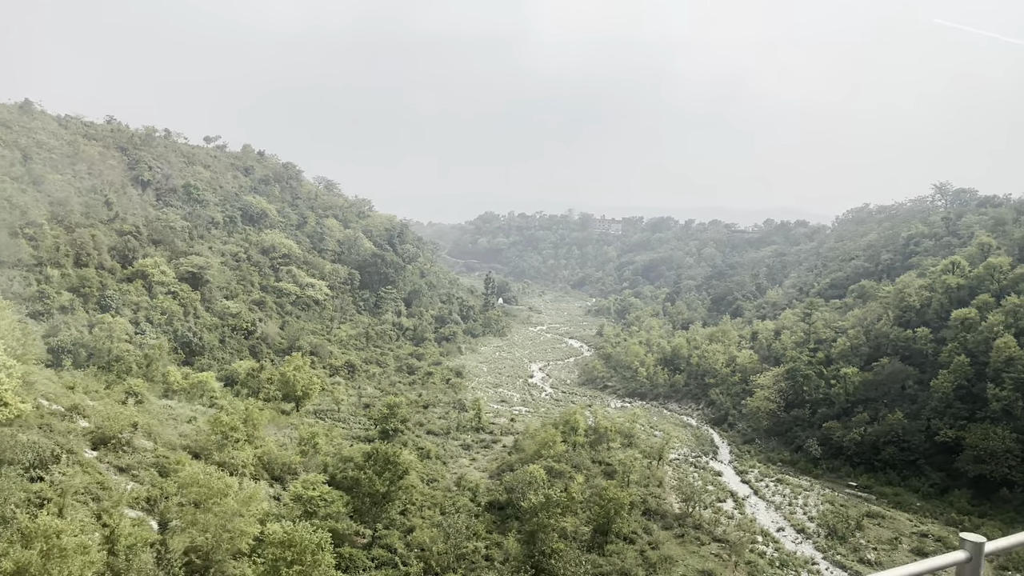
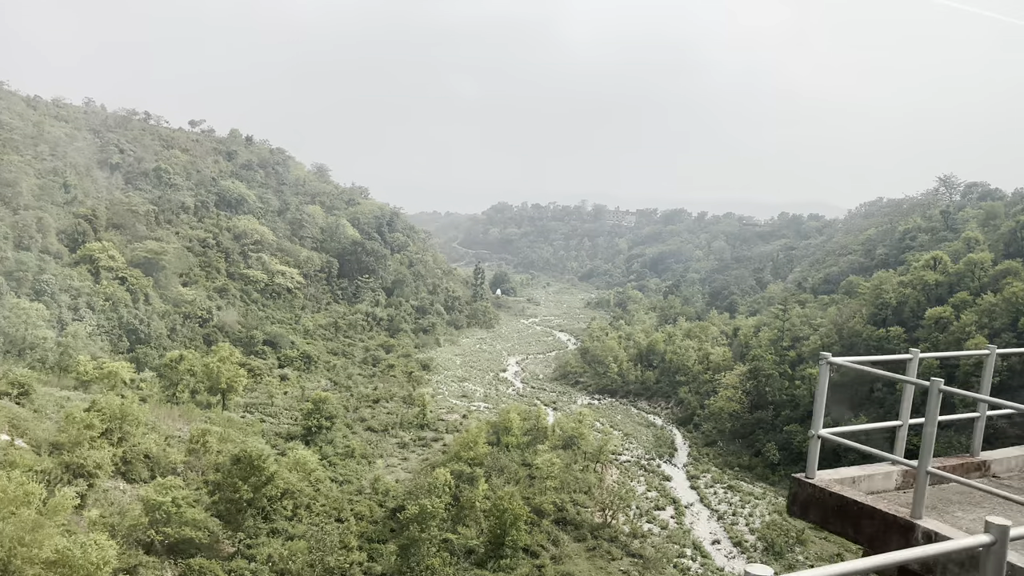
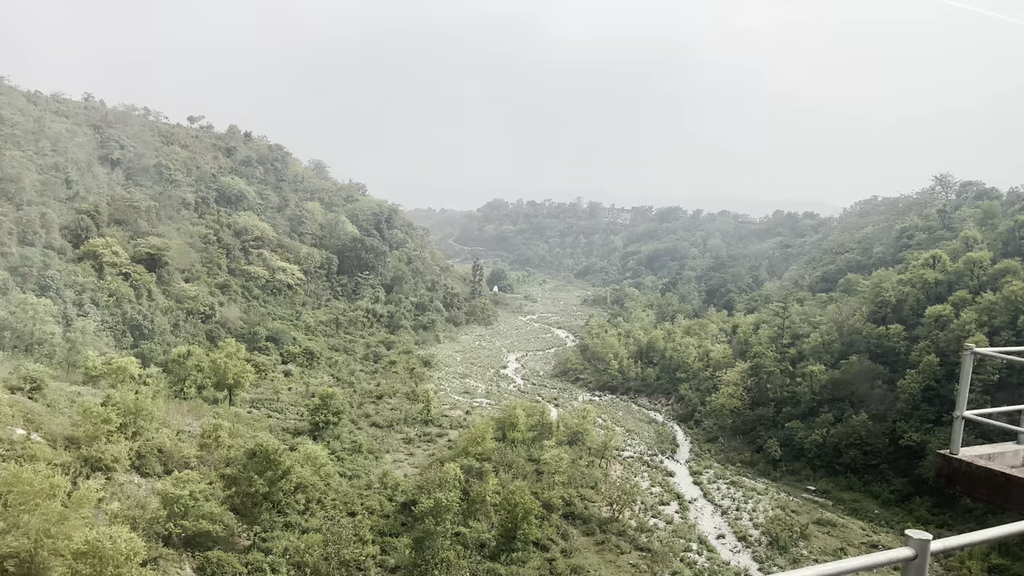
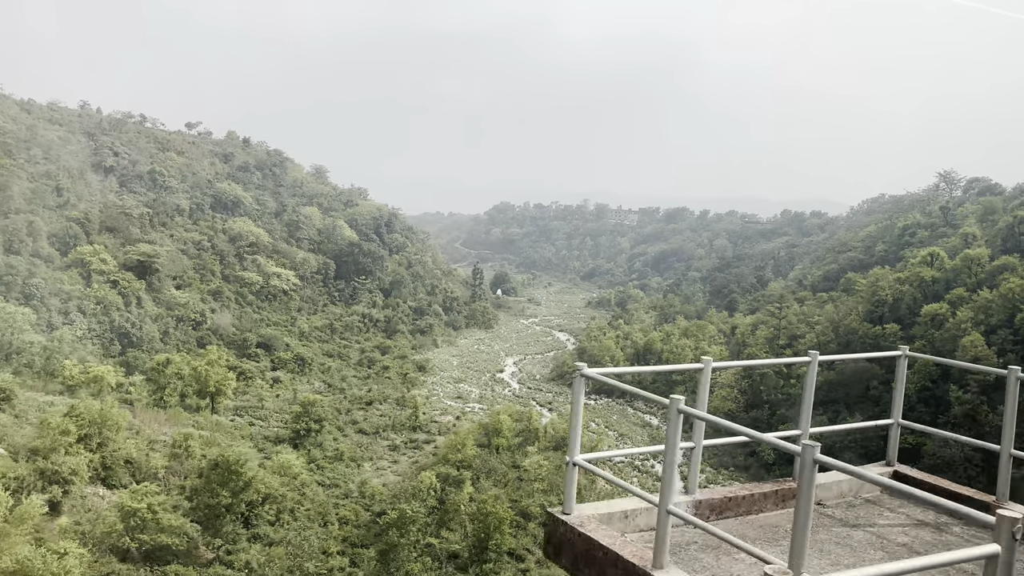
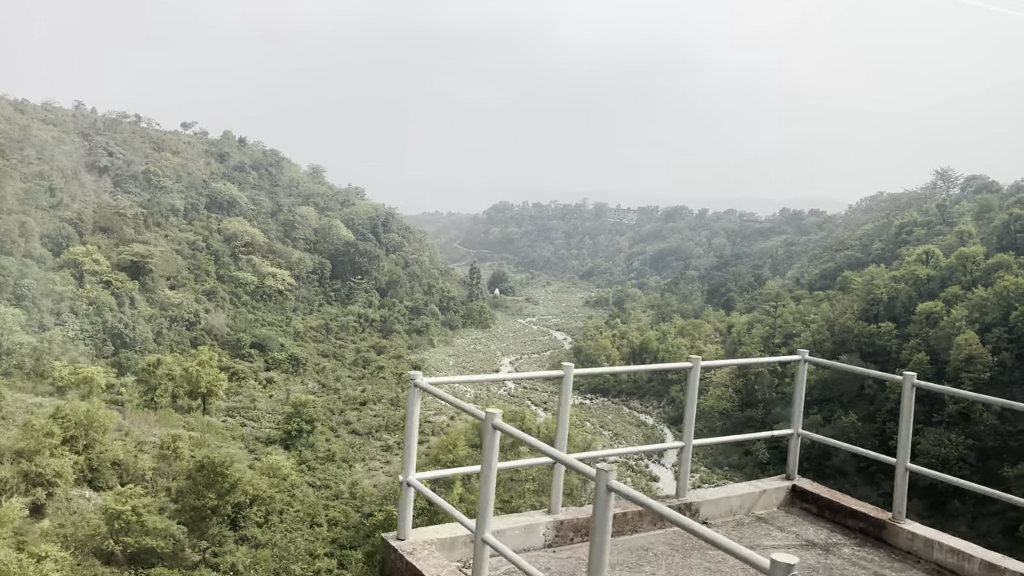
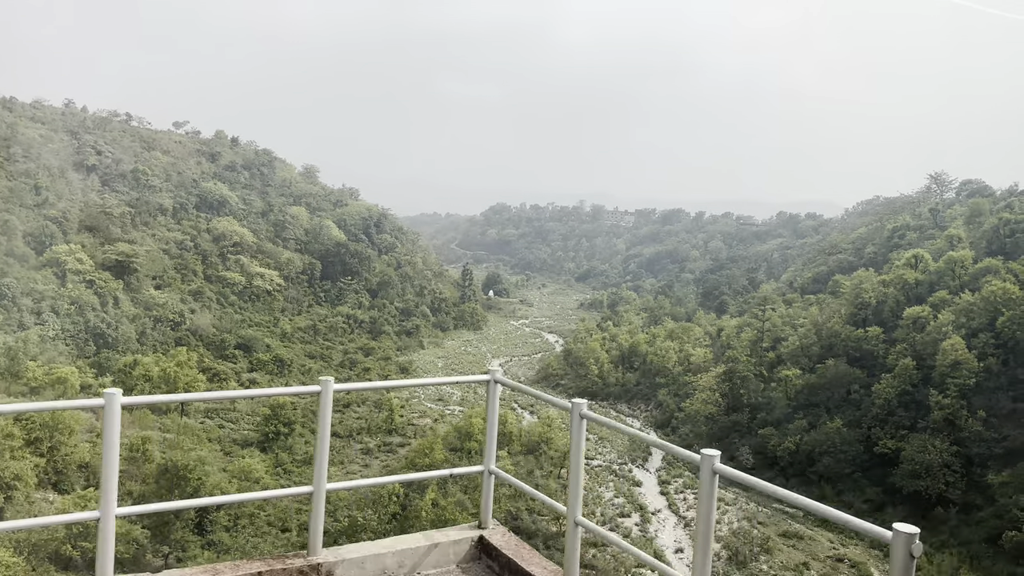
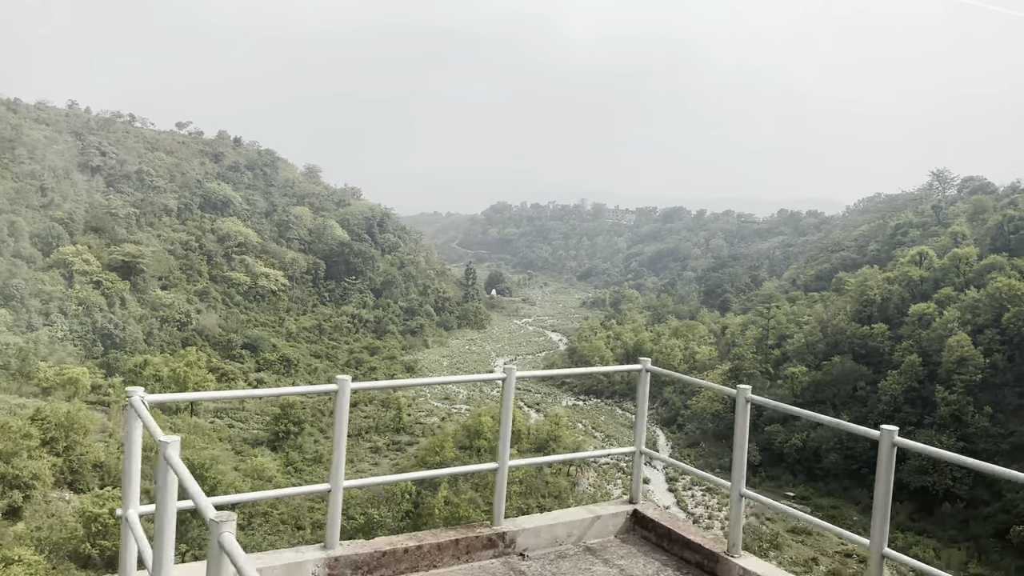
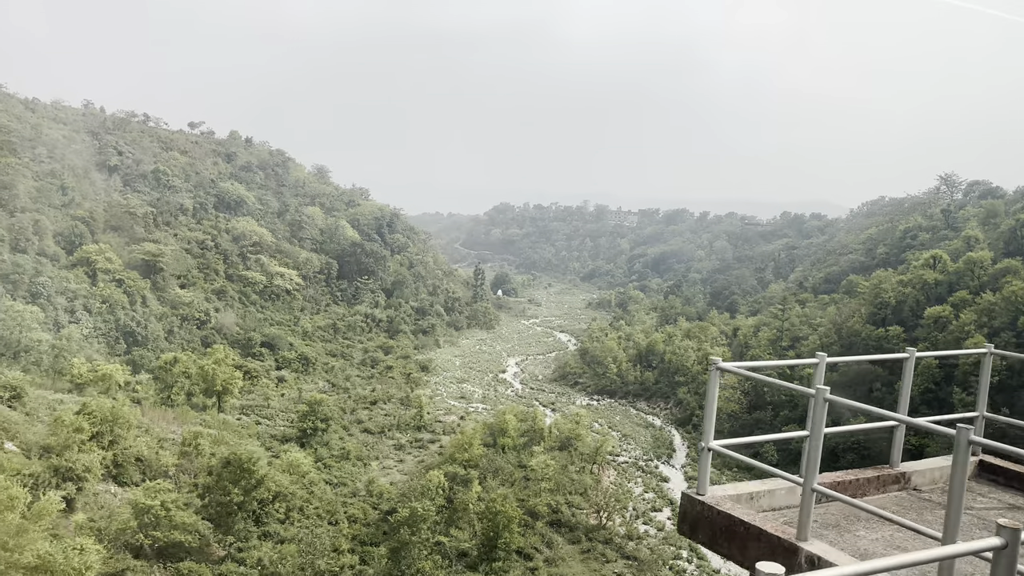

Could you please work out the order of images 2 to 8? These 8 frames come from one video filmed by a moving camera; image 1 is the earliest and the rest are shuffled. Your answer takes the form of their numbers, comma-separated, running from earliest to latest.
3, 2, 8, 4, 5, 7, 6
